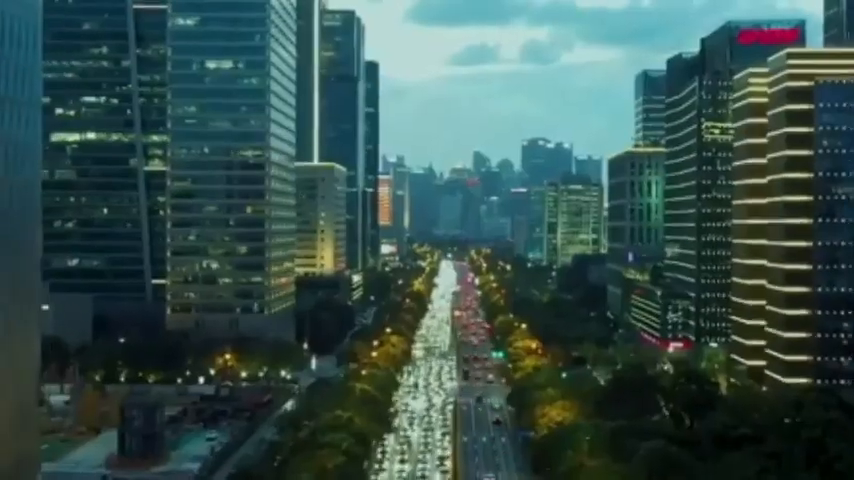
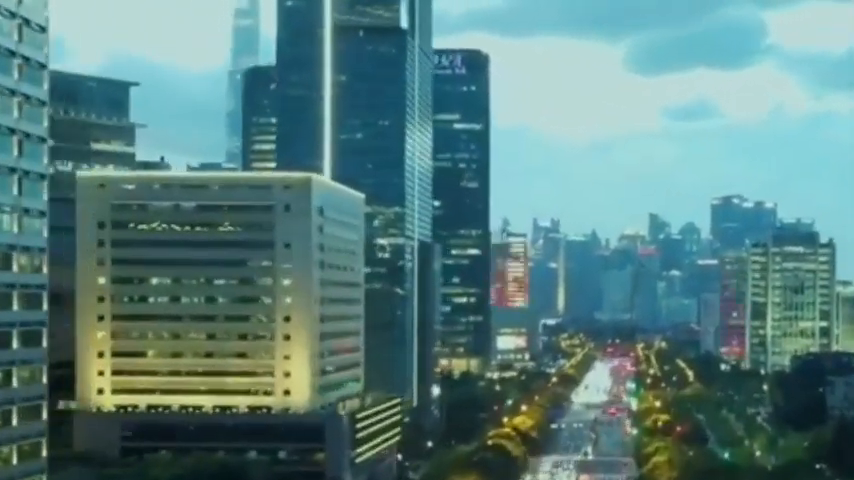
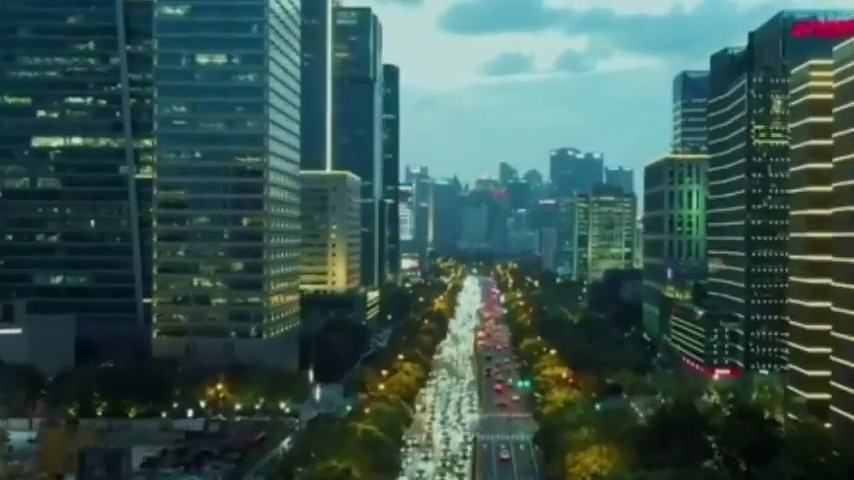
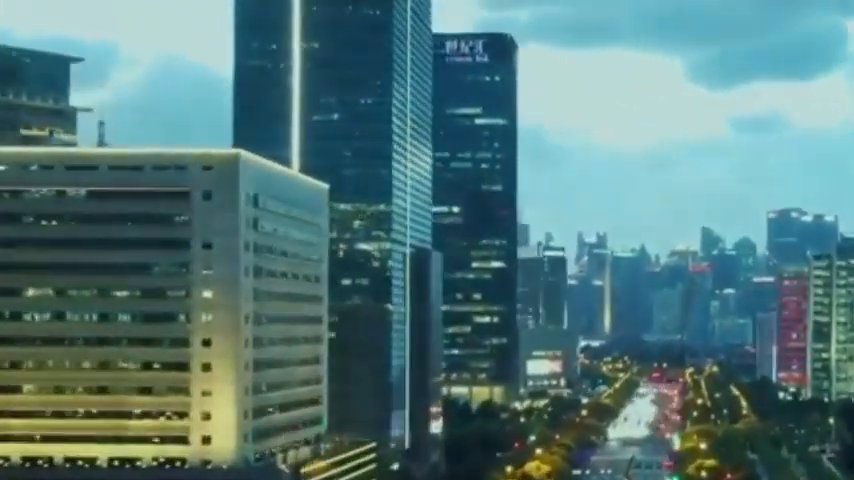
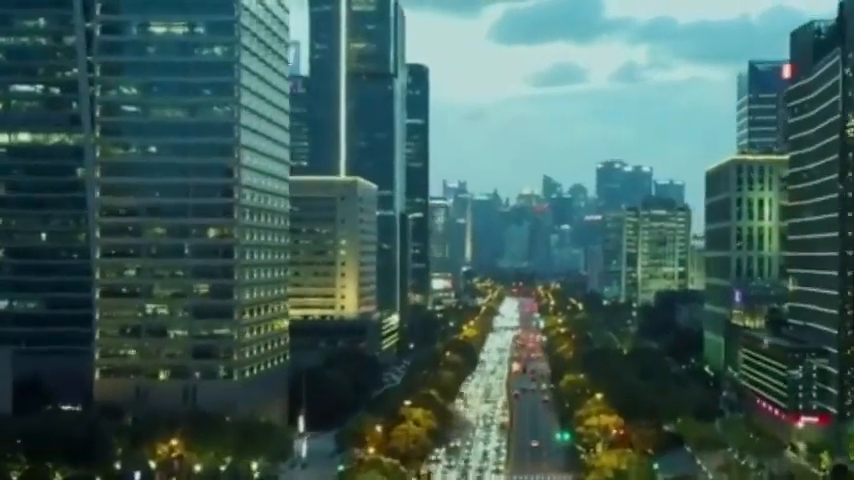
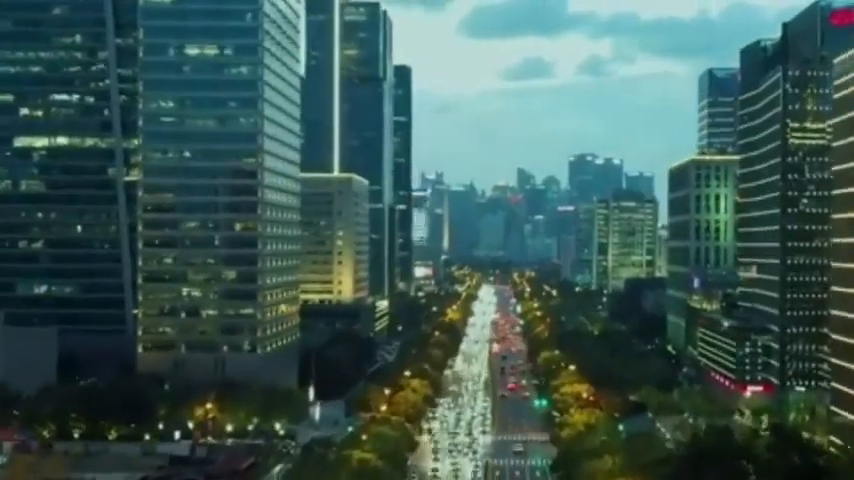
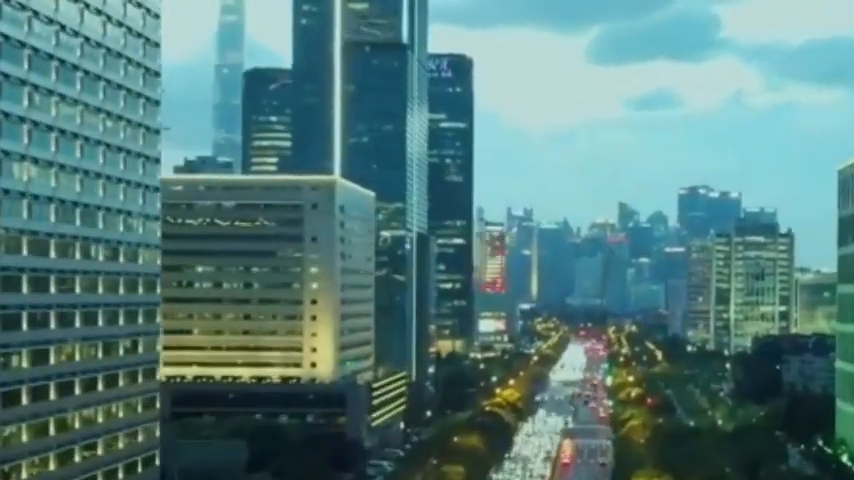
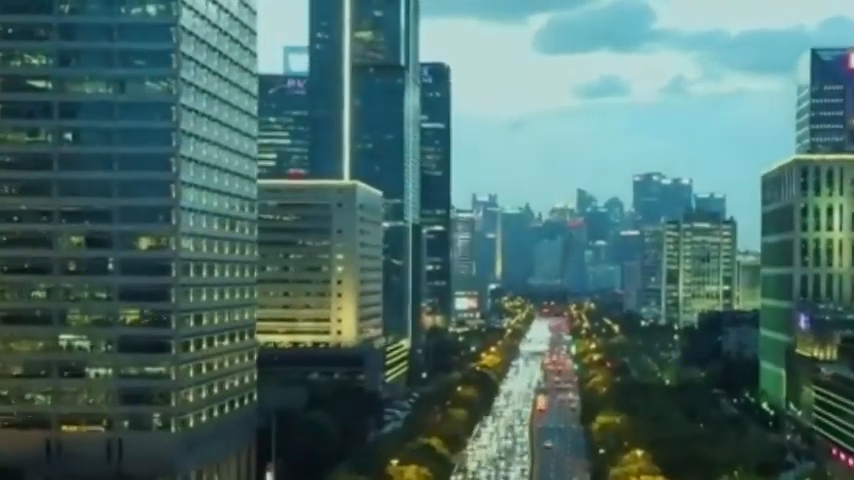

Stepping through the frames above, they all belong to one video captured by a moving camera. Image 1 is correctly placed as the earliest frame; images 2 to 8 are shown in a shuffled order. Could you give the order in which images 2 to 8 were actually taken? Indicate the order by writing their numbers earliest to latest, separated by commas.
3, 6, 5, 8, 7, 2, 4
